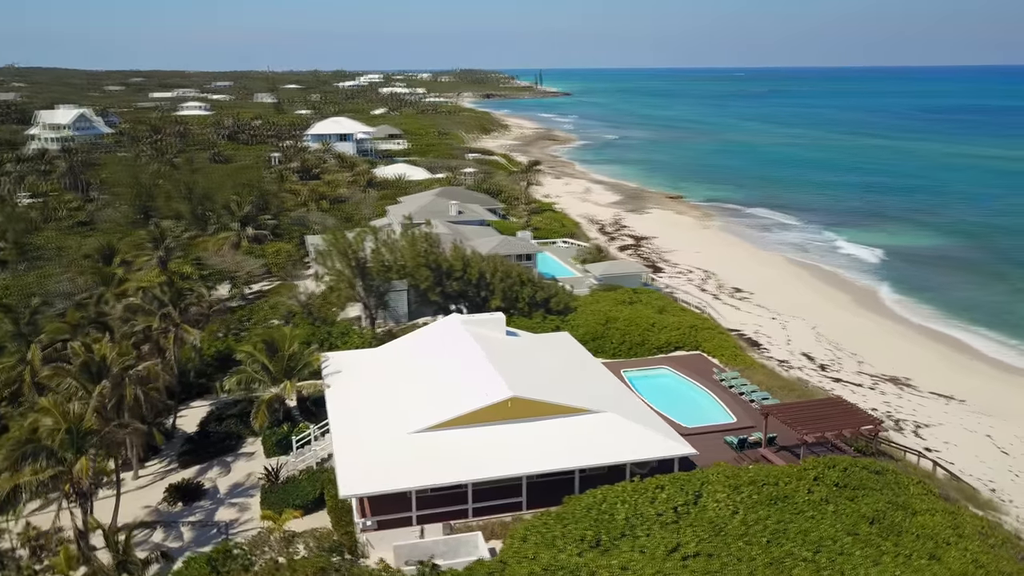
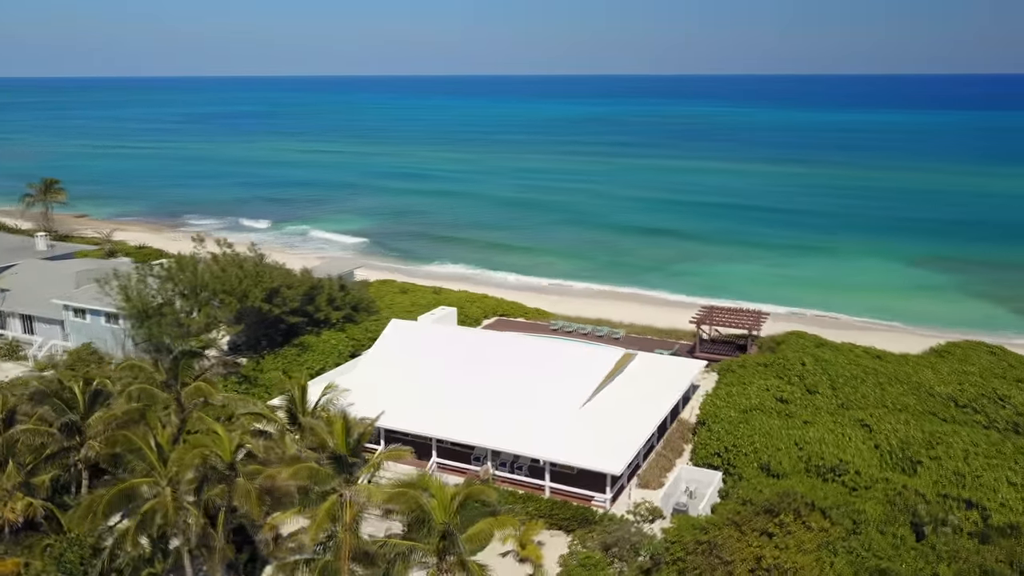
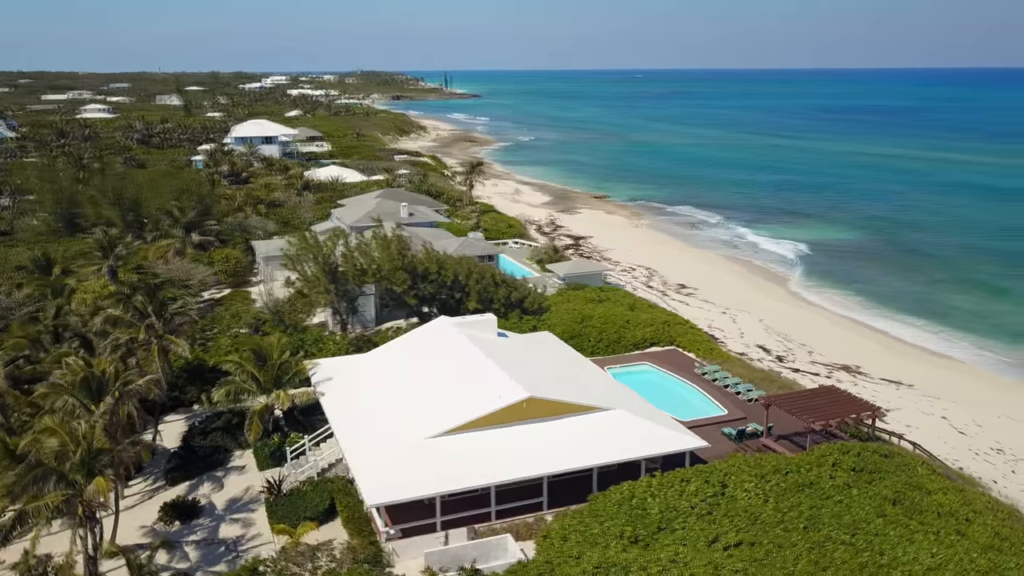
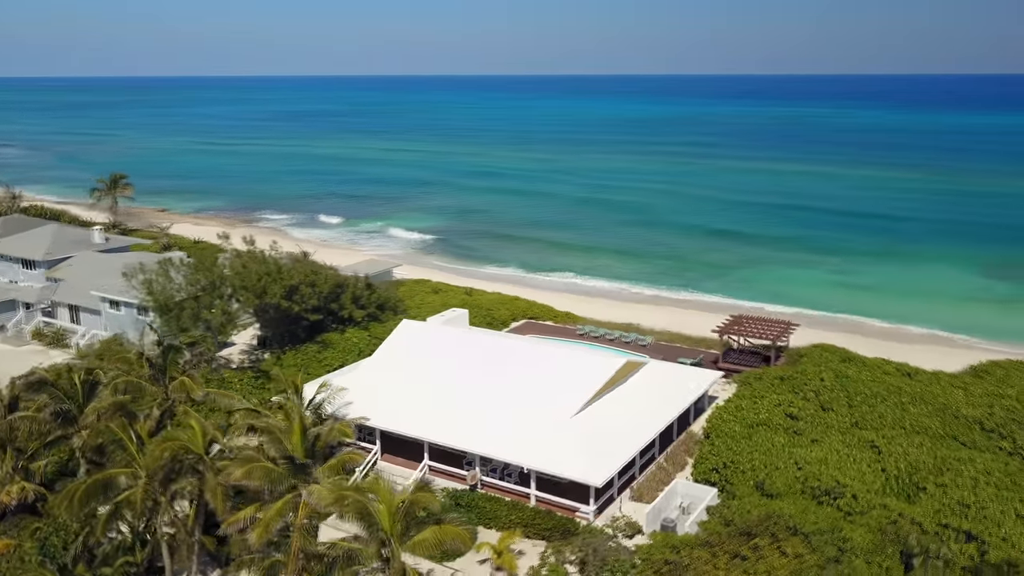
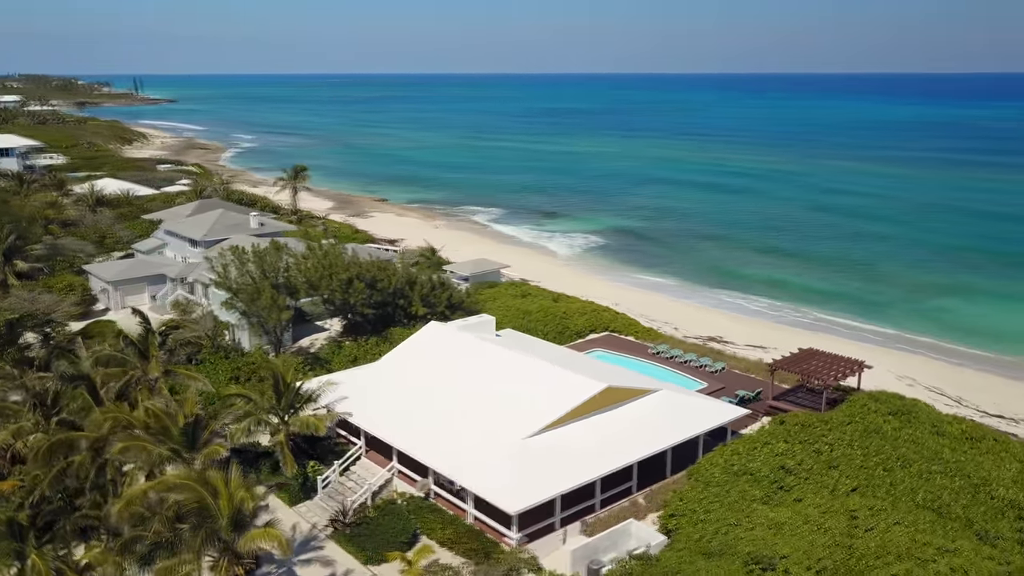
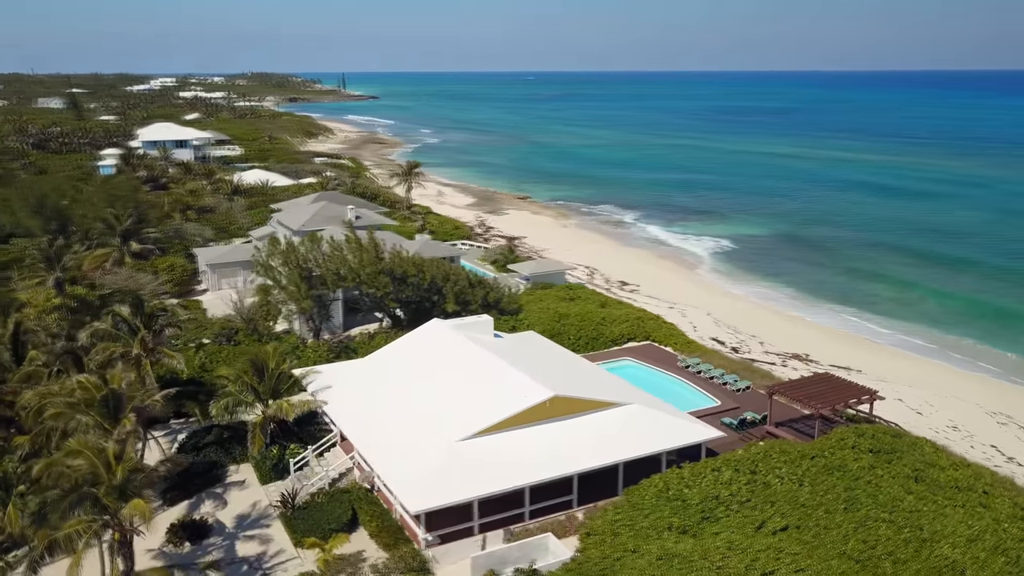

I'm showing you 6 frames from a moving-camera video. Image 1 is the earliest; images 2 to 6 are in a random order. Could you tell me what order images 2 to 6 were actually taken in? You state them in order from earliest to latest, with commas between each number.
3, 6, 5, 4, 2
